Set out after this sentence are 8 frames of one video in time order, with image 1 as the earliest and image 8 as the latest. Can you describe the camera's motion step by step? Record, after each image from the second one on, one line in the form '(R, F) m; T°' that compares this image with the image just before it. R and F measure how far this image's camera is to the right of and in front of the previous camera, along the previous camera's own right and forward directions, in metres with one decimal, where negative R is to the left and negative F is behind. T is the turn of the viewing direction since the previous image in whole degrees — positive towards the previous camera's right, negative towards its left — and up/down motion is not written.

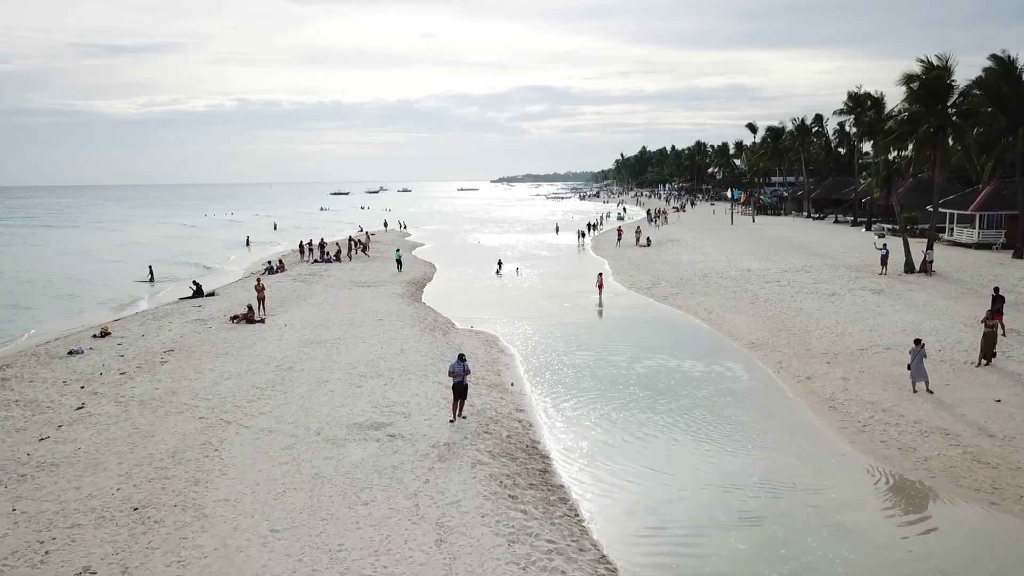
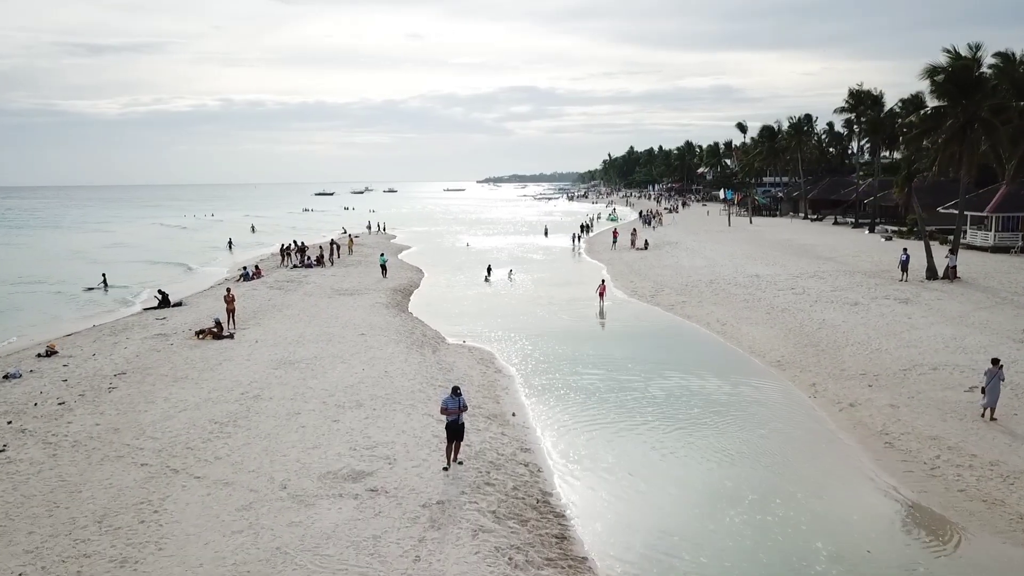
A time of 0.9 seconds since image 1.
(-0.2, +2.0) m; +1°
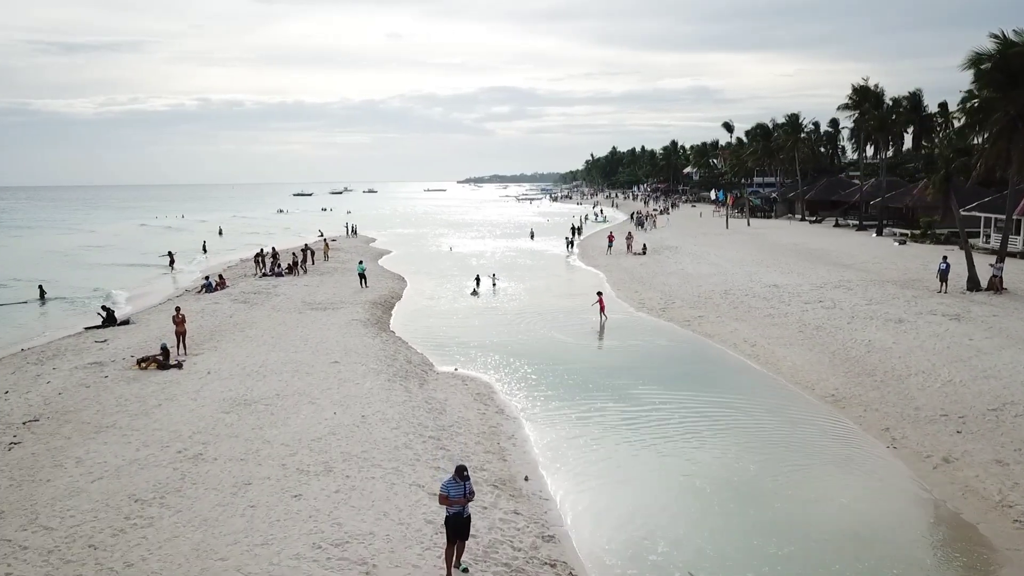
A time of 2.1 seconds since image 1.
(-0.4, +2.8) m; +1°
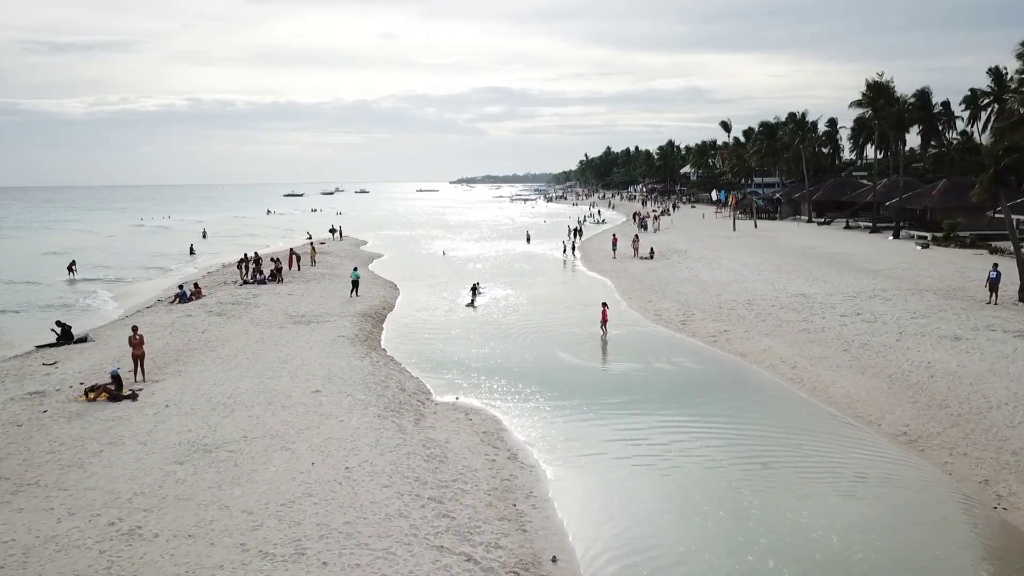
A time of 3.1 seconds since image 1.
(-0.3, +2.2) m; +1°
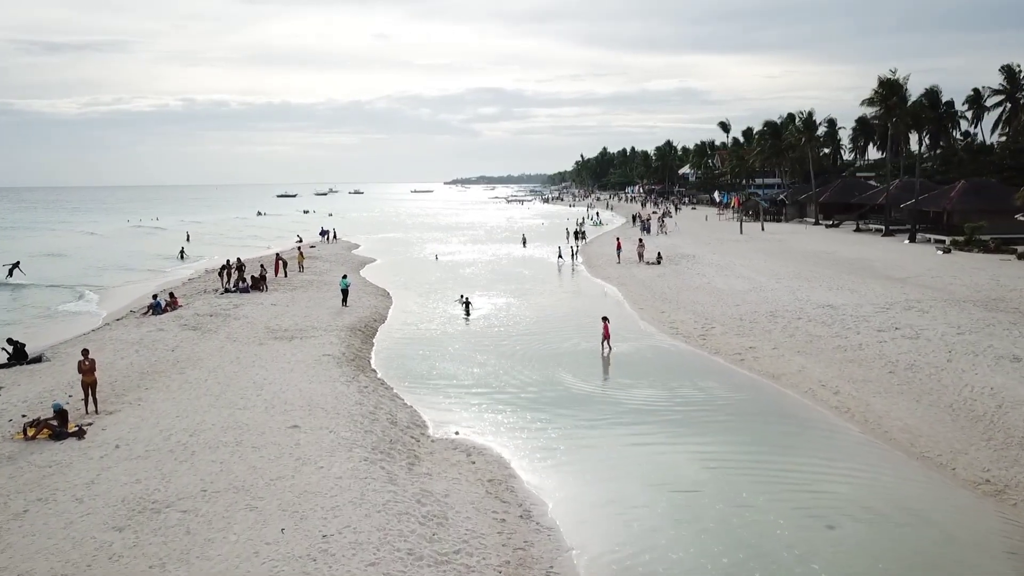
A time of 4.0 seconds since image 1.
(-0.2, +1.9) m; 0°
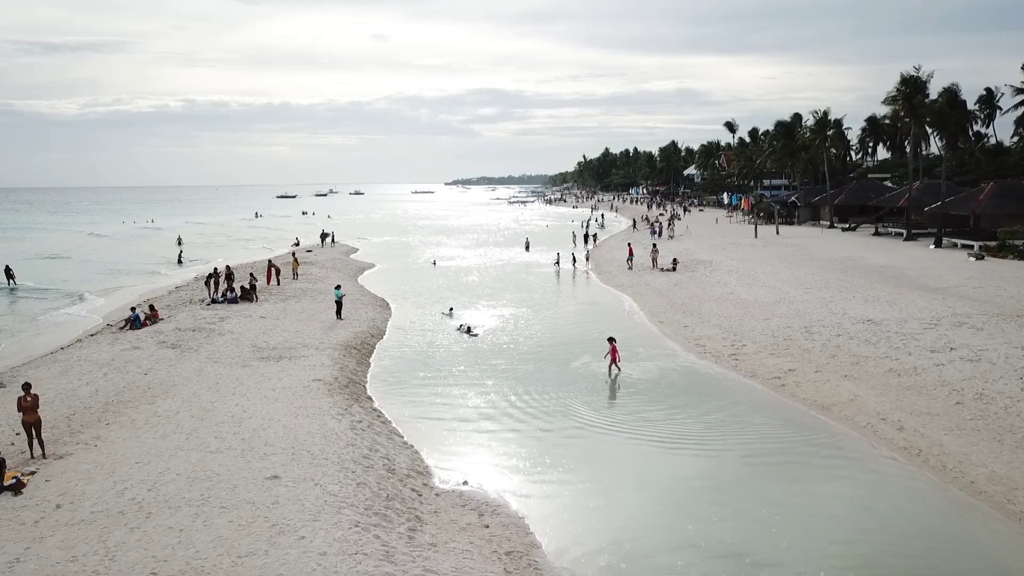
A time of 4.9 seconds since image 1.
(-0.2, +1.8) m; 0°
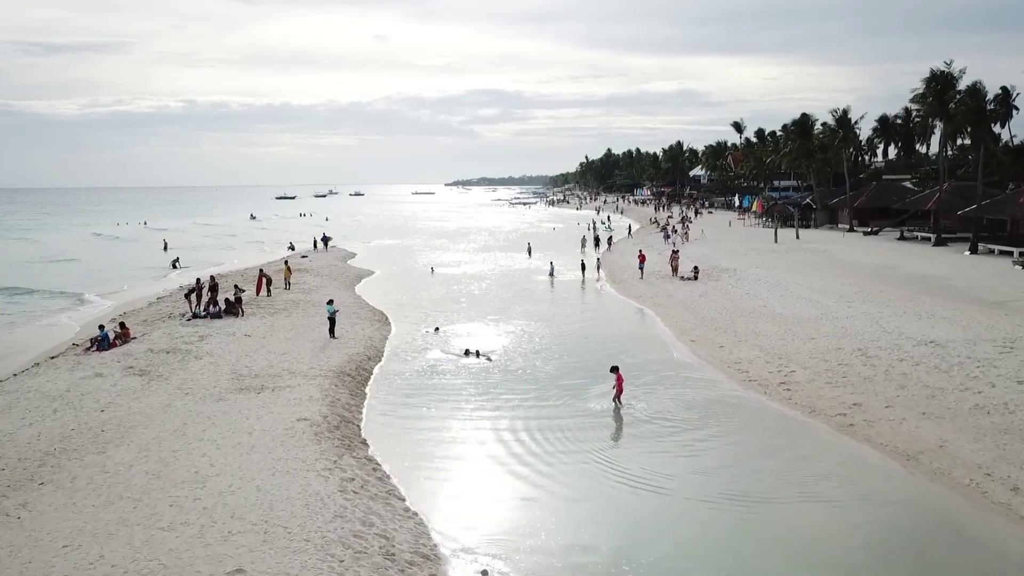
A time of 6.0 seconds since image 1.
(-0.3, +2.3) m; 0°
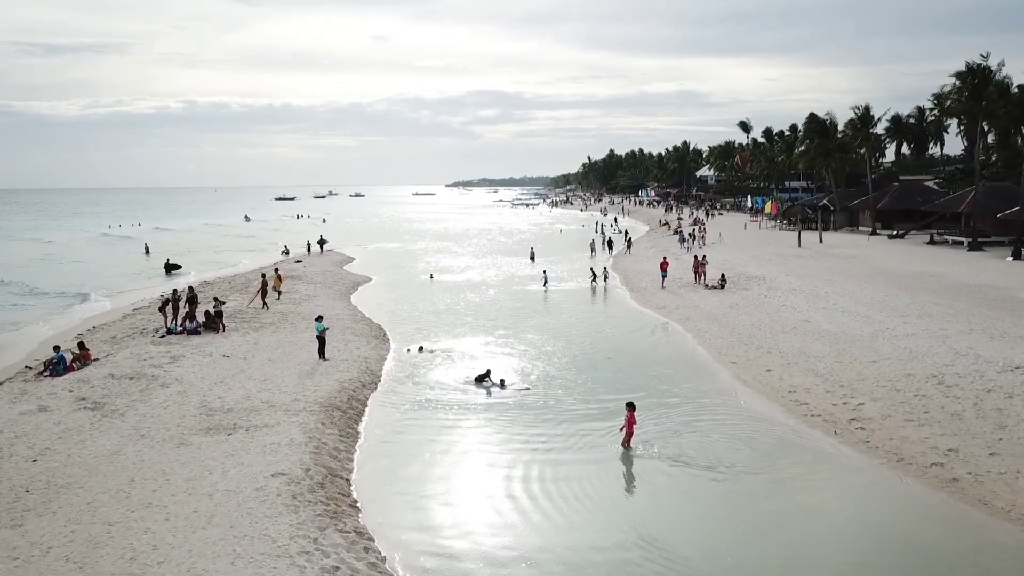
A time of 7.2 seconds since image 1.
(-0.3, +2.4) m; 0°
